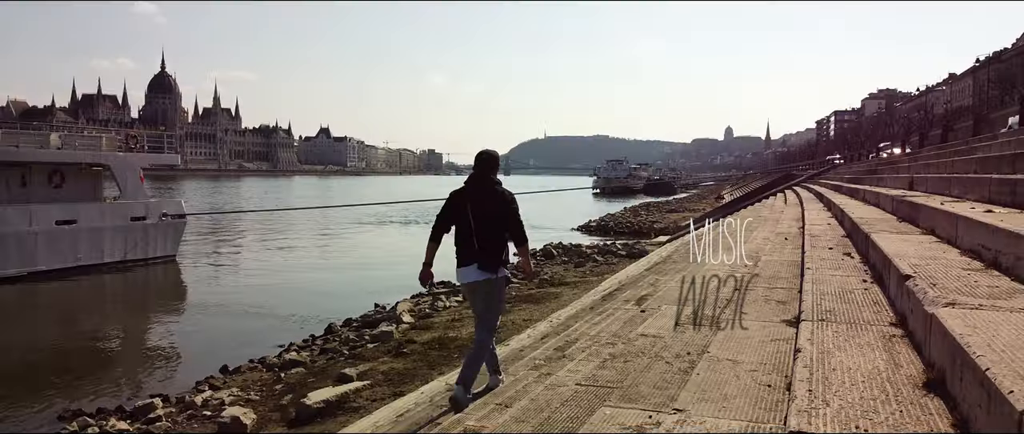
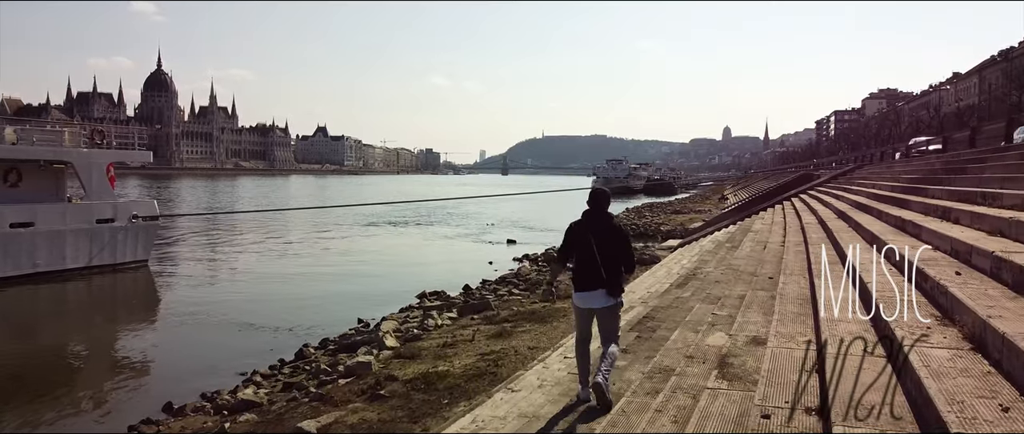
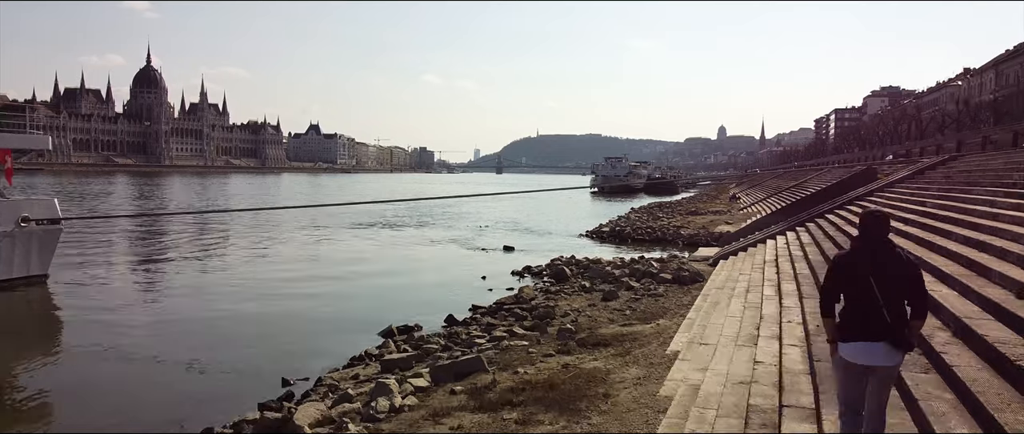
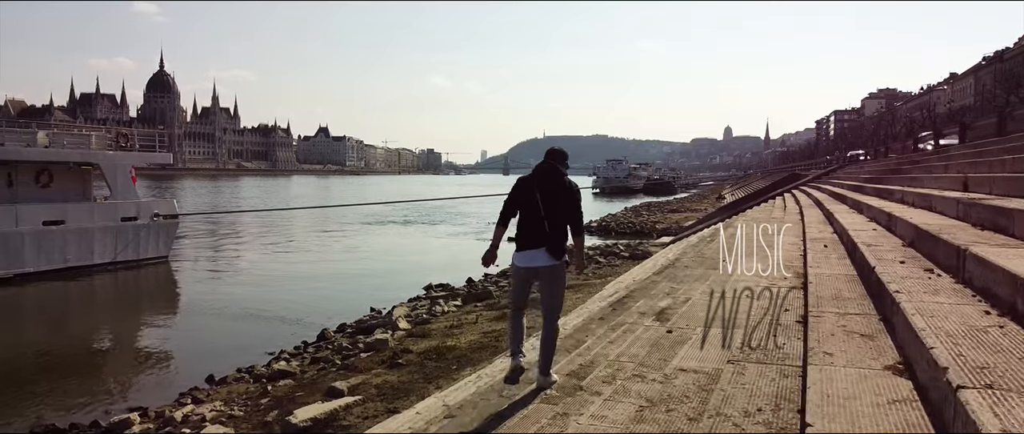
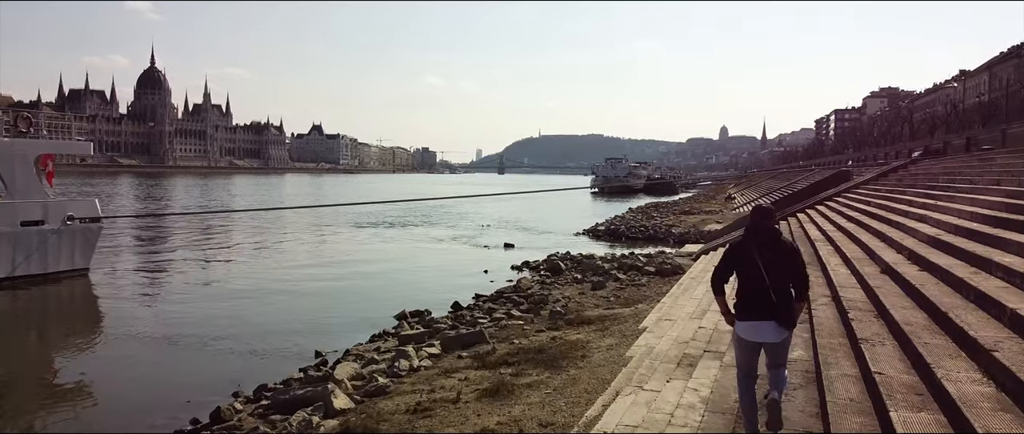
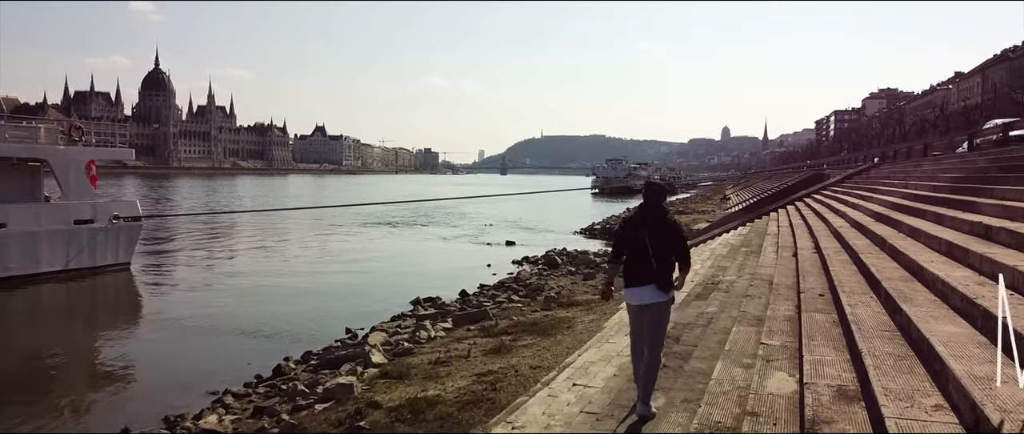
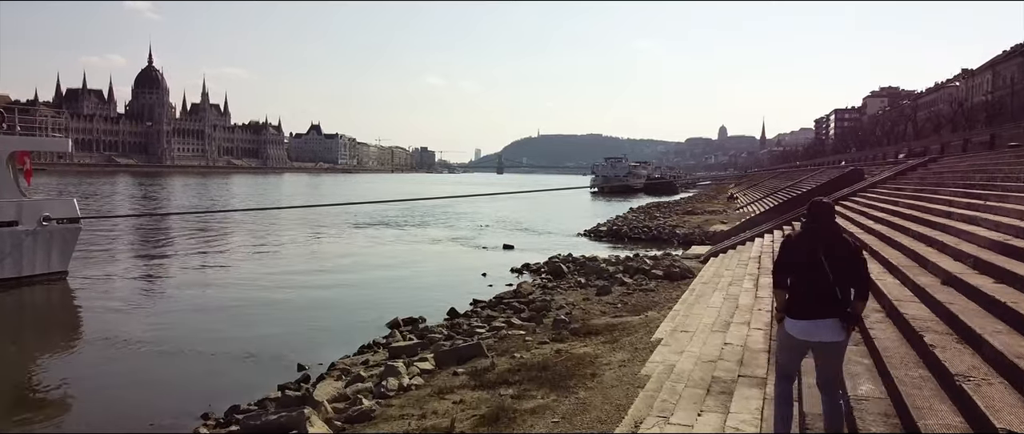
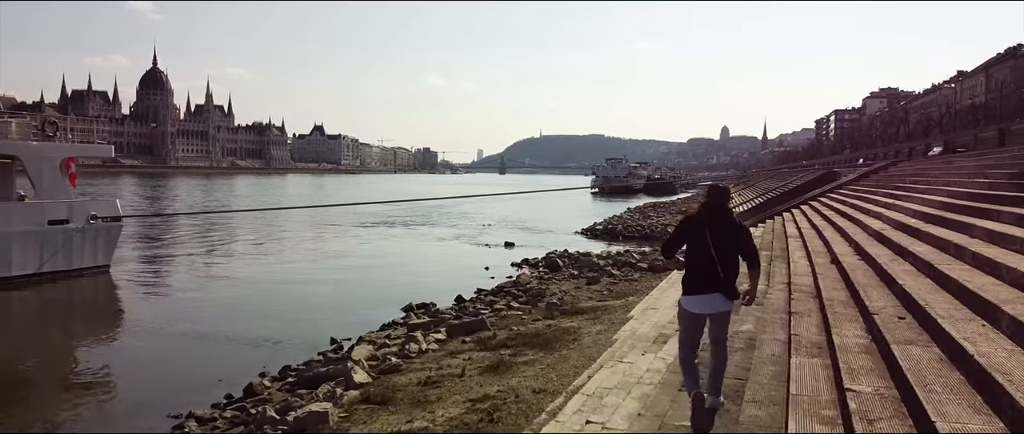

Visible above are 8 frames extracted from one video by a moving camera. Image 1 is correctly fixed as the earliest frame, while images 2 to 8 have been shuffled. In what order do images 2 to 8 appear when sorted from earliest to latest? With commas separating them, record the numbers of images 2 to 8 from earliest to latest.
4, 2, 6, 8, 5, 7, 3
